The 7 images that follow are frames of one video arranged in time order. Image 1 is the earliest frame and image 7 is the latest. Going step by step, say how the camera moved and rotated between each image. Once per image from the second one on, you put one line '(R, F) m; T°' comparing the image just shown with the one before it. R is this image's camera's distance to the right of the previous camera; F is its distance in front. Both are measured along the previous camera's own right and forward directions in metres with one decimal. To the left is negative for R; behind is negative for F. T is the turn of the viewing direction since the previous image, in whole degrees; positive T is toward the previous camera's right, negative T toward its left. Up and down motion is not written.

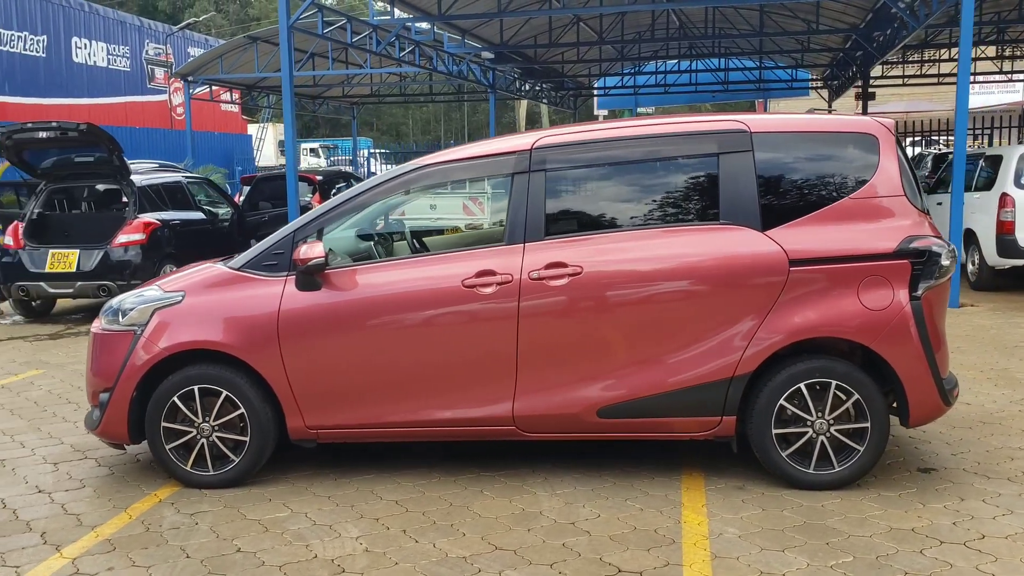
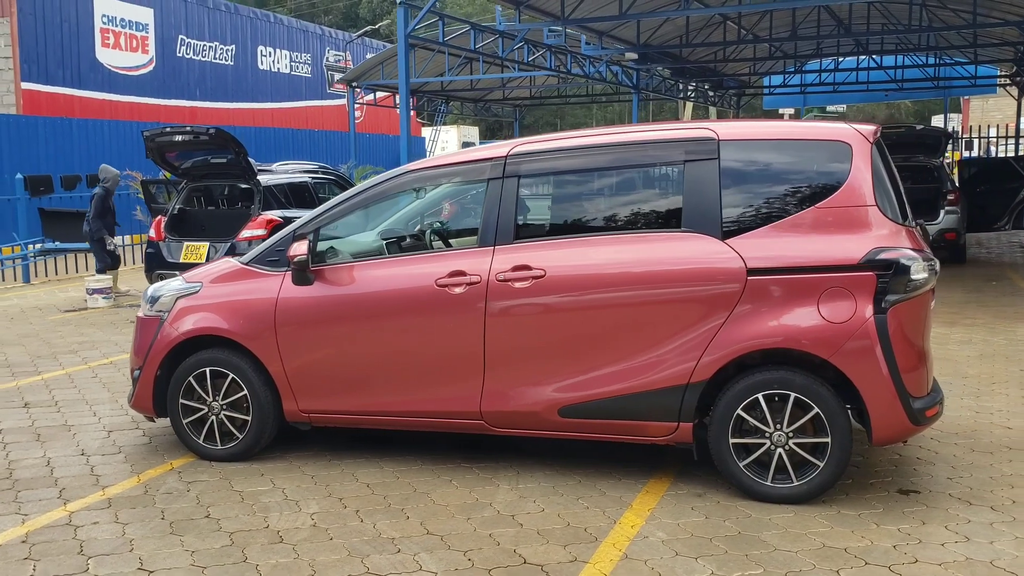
(+1.0, -0.1) m; -11°
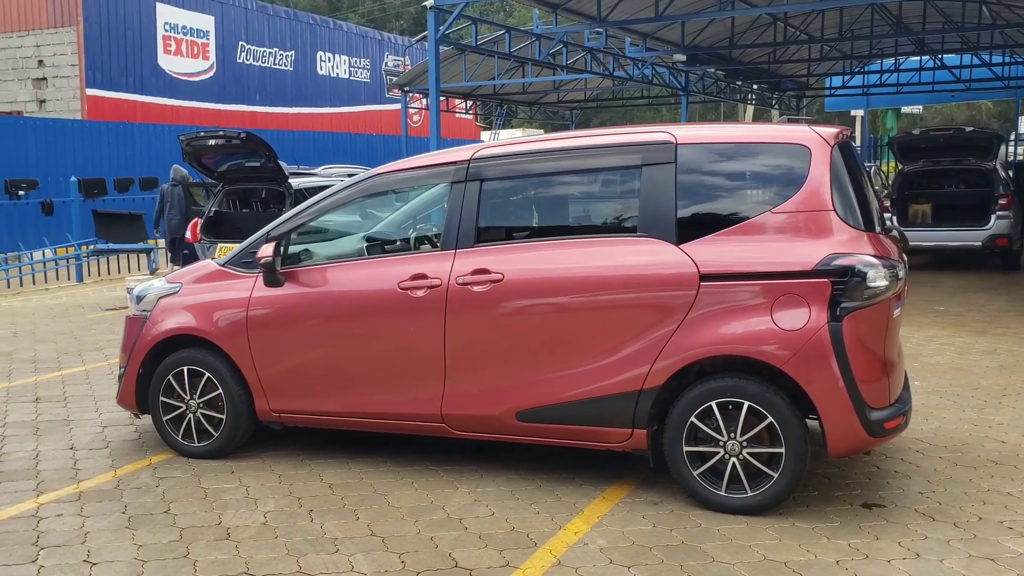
(+0.5, 0.0) m; -4°
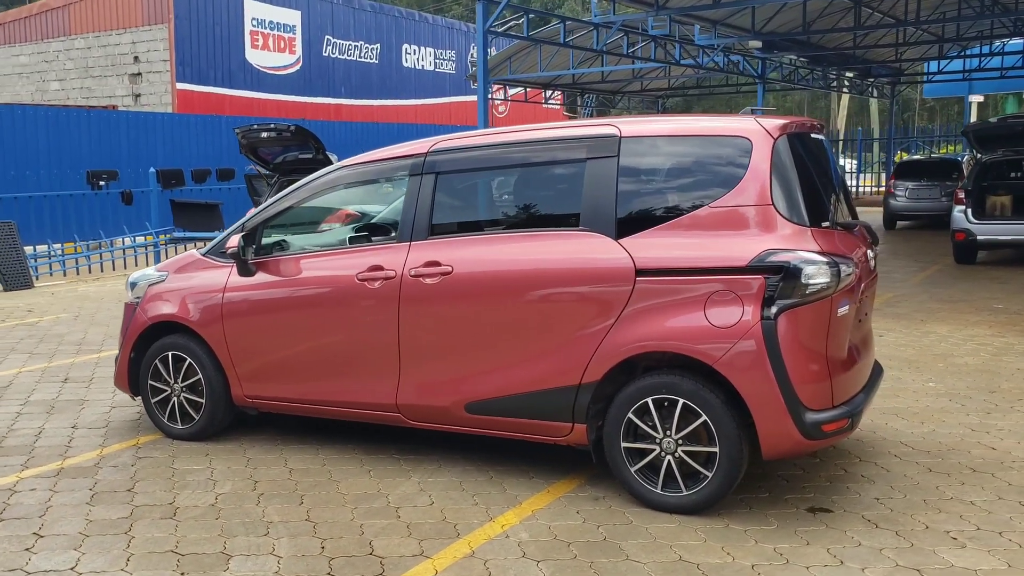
(+0.7, 0.0) m; -6°
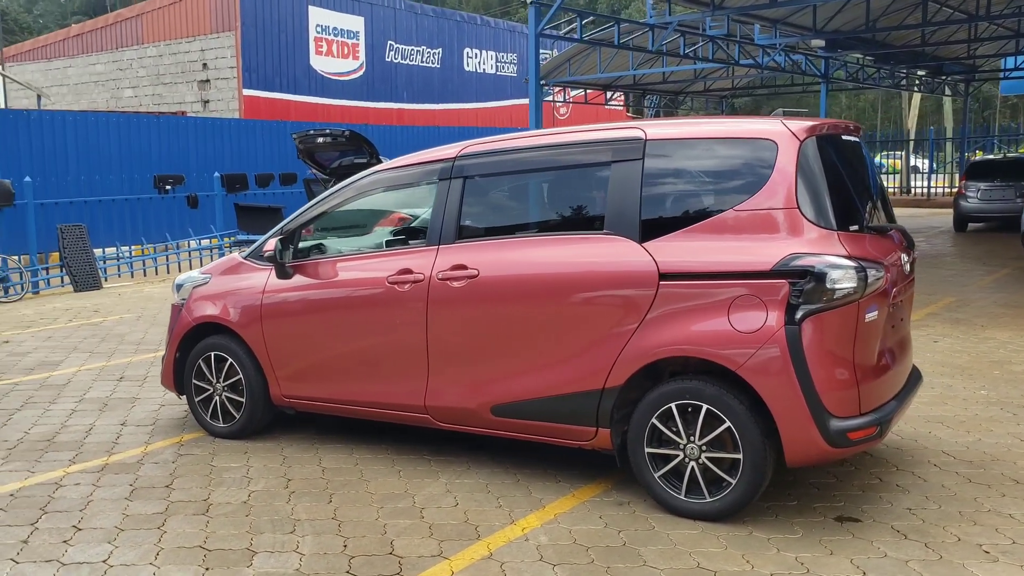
(+0.2, 0.0) m; -4°
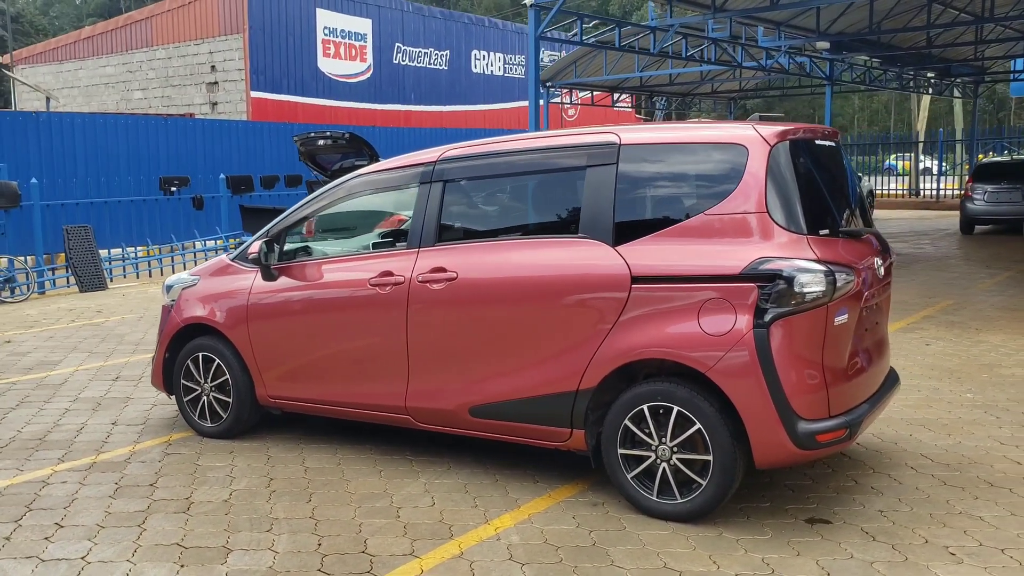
(+0.2, 0.0) m; -1°
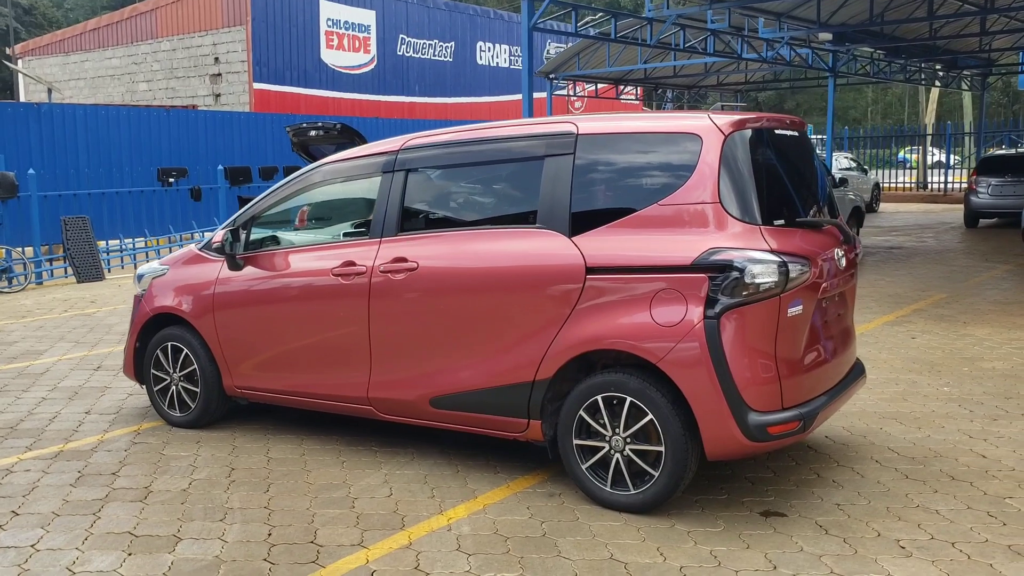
(+0.2, 0.0) m; -1°
